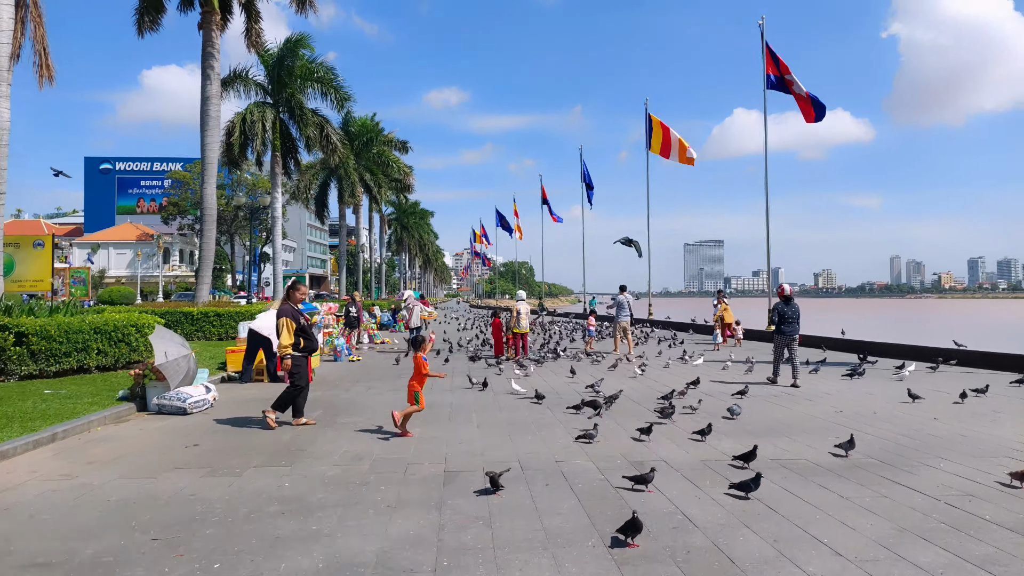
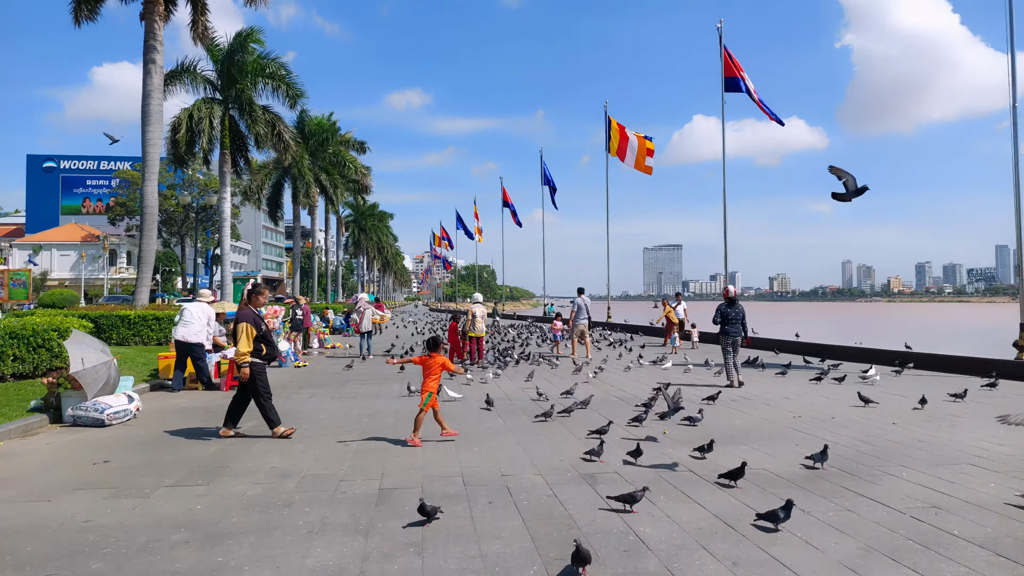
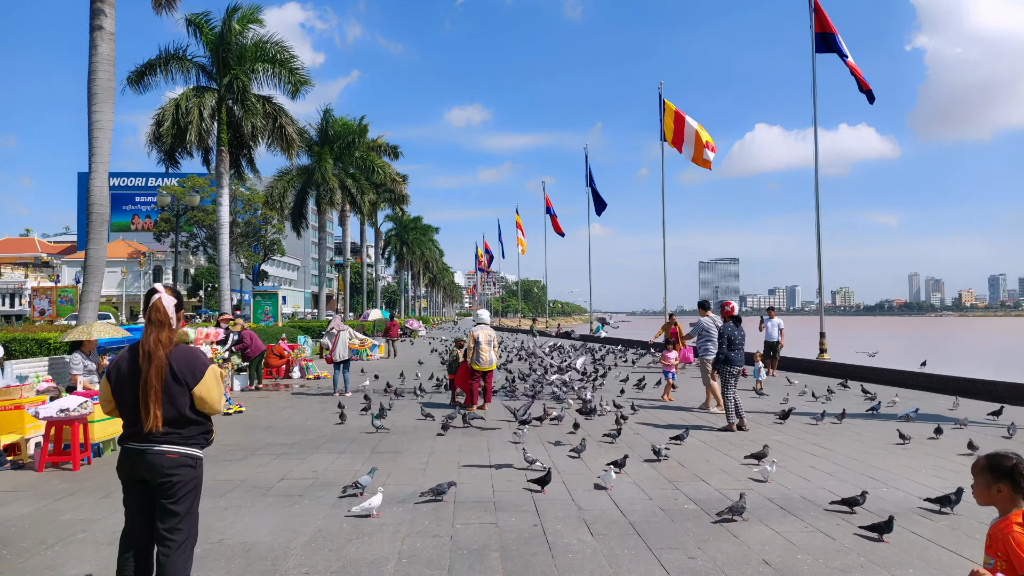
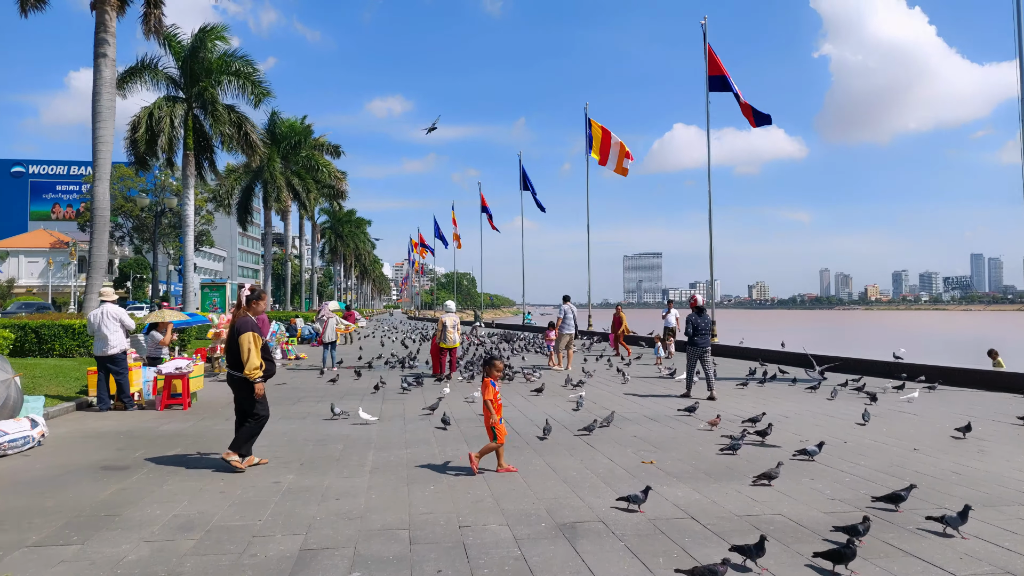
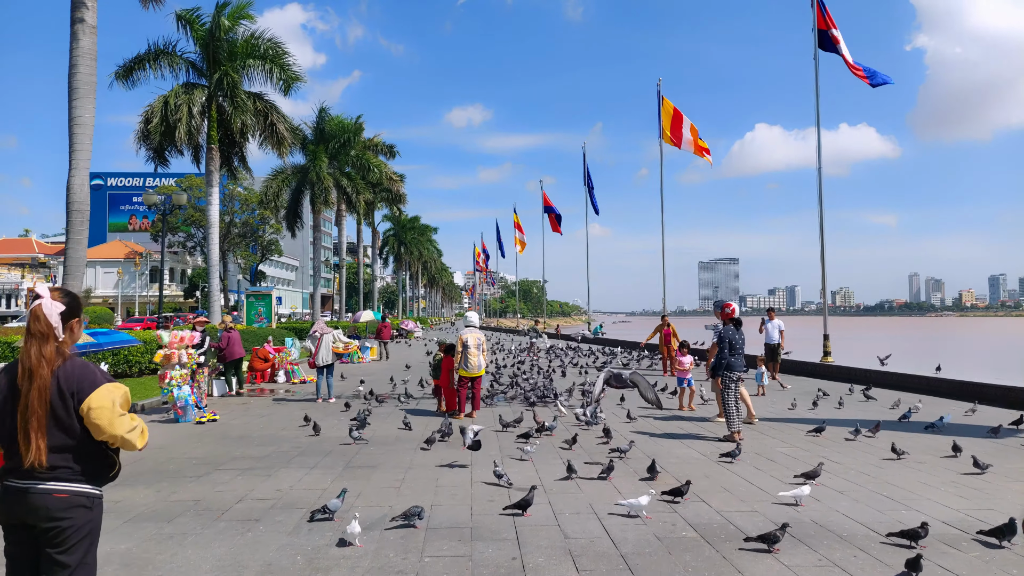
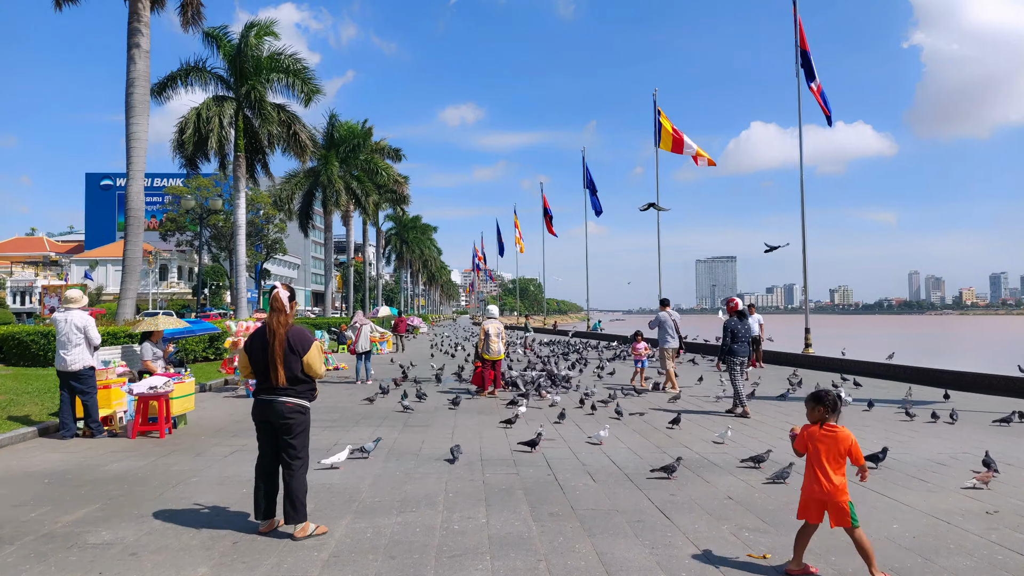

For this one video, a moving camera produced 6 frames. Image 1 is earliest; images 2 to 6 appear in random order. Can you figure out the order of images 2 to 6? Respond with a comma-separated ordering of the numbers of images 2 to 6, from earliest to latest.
2, 4, 6, 3, 5
